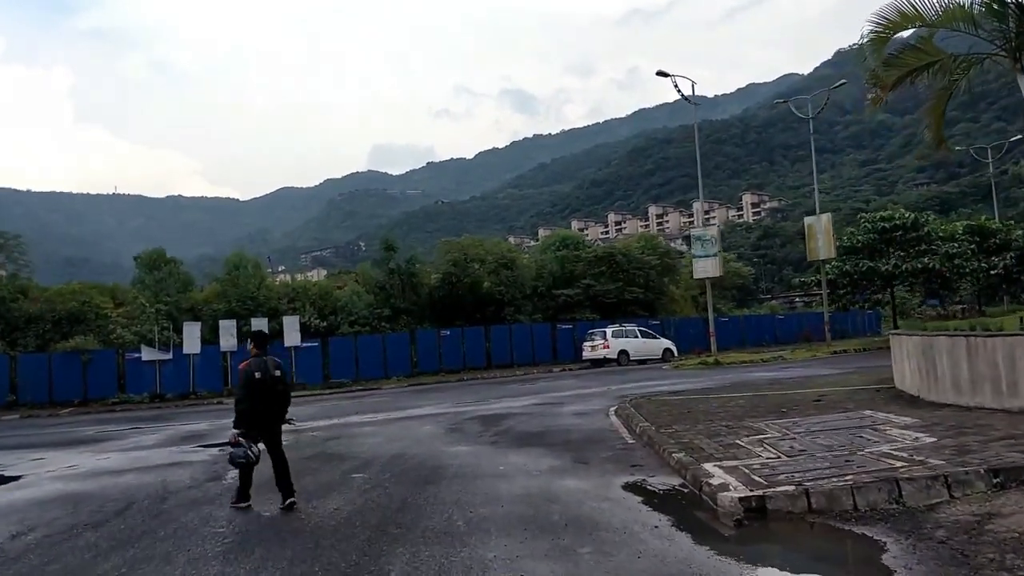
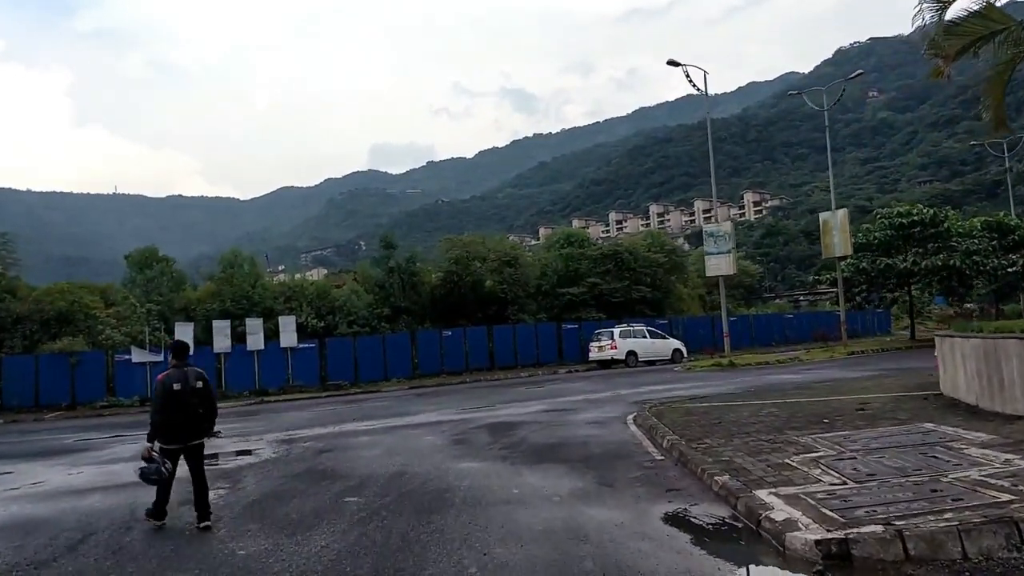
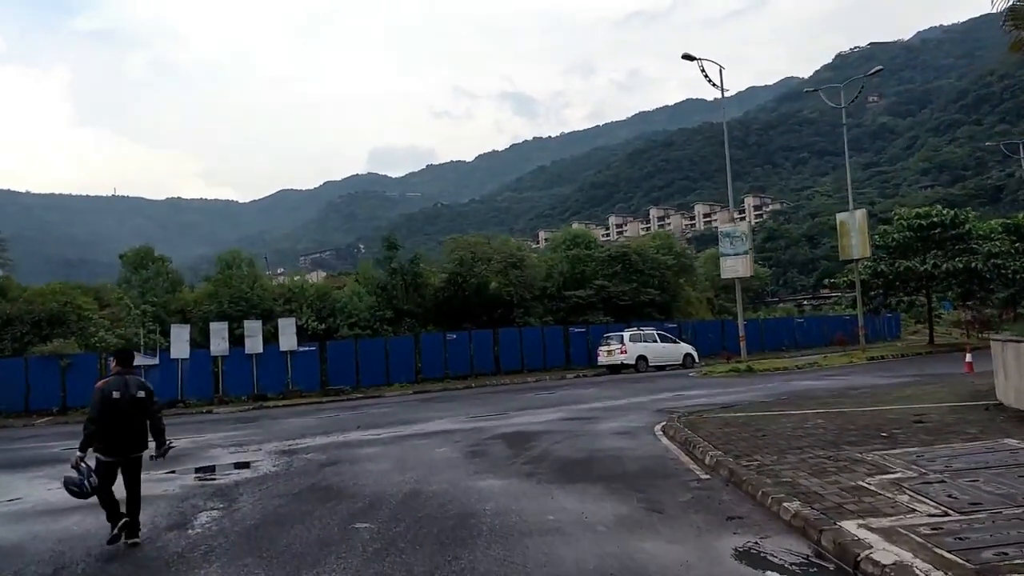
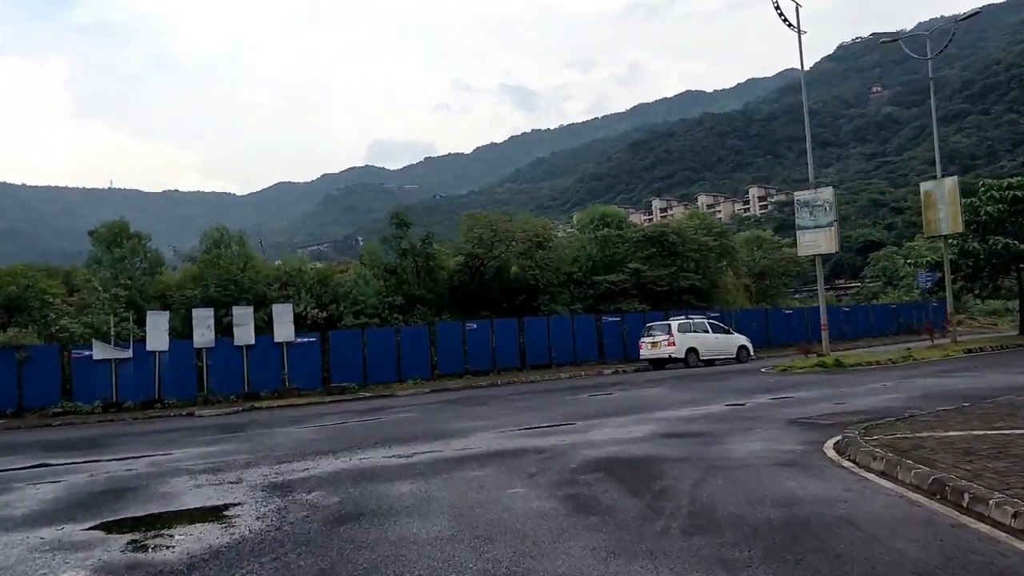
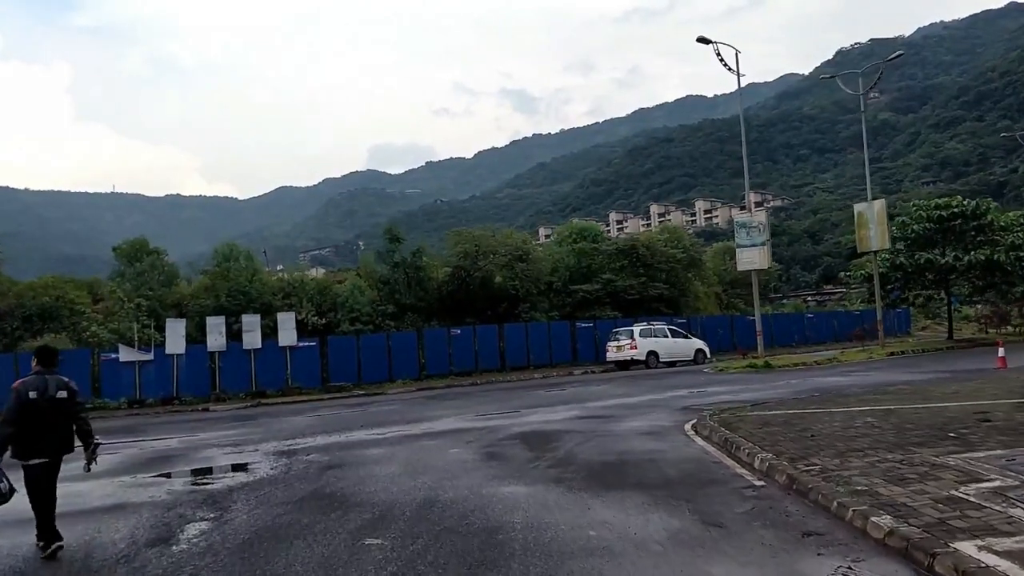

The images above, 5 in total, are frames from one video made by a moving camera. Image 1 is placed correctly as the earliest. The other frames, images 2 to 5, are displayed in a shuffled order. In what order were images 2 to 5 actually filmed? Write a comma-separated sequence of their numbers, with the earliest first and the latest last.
2, 3, 5, 4
